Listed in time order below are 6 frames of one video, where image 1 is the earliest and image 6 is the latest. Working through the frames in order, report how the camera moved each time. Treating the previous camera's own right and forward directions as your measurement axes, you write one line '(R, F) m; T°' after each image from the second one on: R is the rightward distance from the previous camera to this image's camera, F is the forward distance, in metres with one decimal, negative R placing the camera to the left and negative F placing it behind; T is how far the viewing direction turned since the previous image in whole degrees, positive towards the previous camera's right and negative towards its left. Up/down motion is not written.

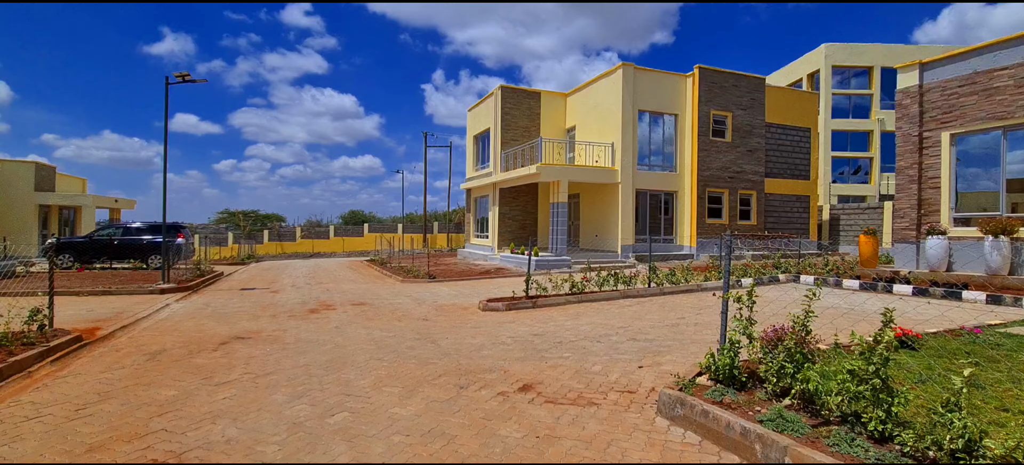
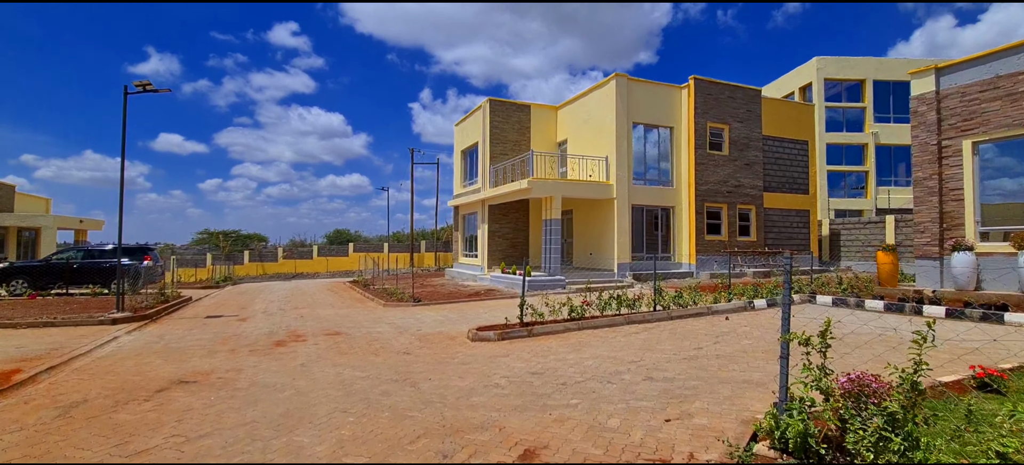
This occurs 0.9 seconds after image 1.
(-0.1, +1.0) m; +1°
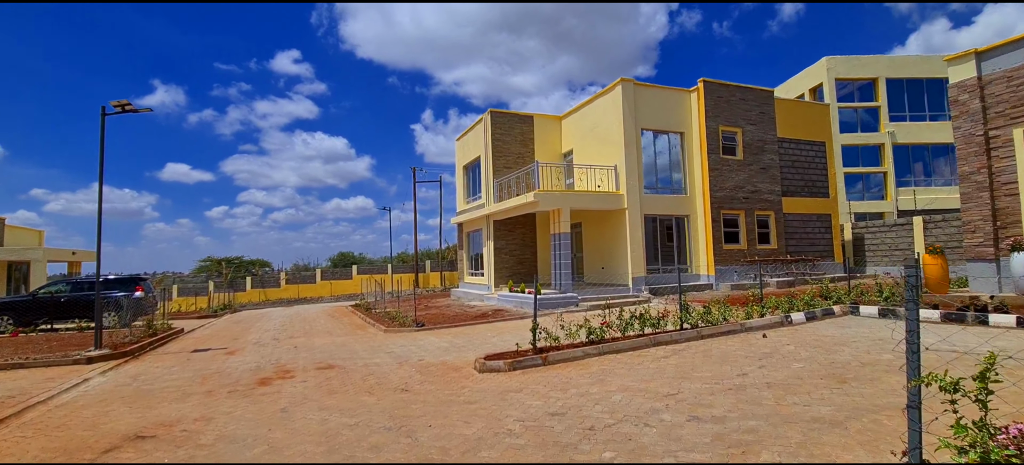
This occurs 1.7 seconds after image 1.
(0.0, +0.9) m; -1°
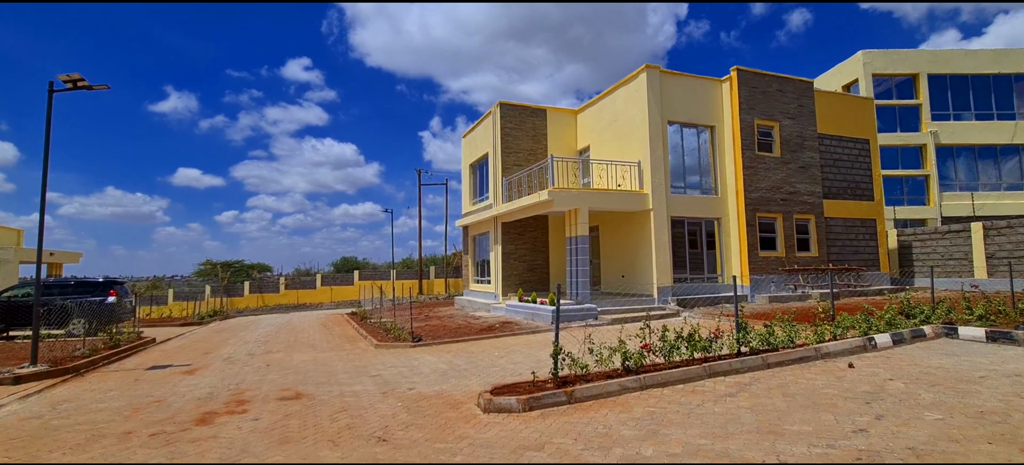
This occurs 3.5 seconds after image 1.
(-0.1, +1.8) m; -1°
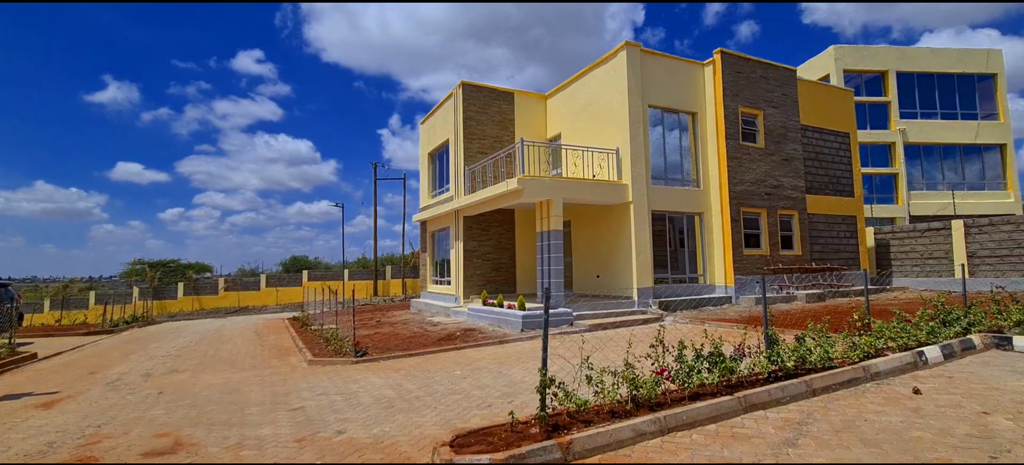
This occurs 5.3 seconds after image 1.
(-0.1, +1.8) m; +5°
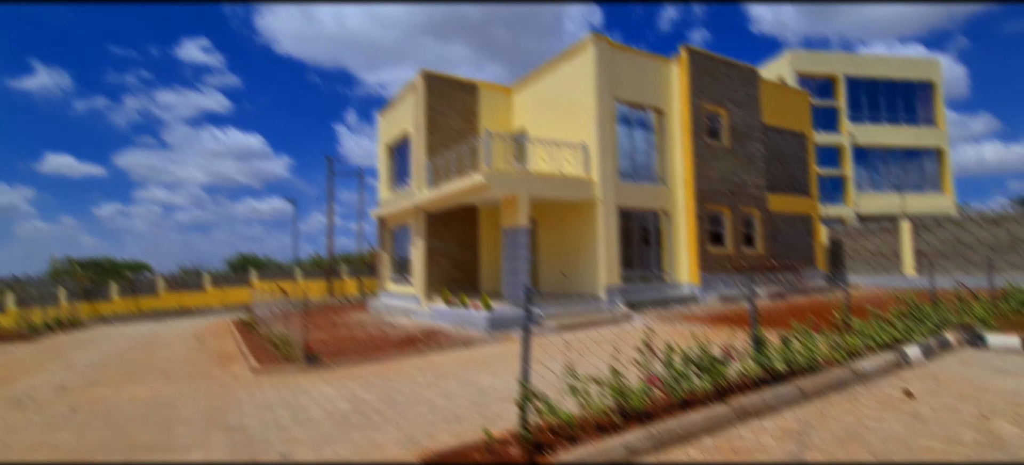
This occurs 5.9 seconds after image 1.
(-0.1, +0.6) m; +5°
